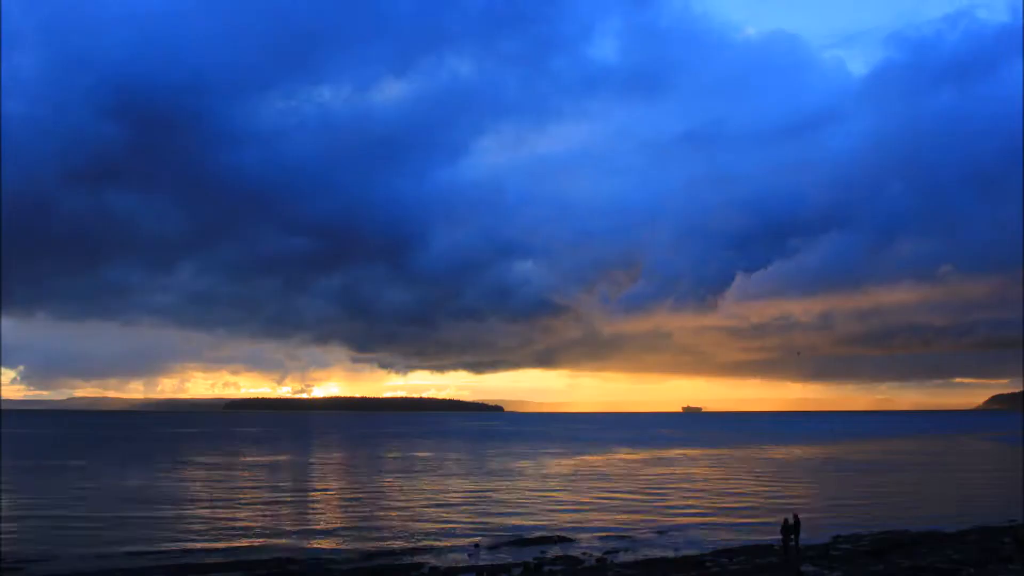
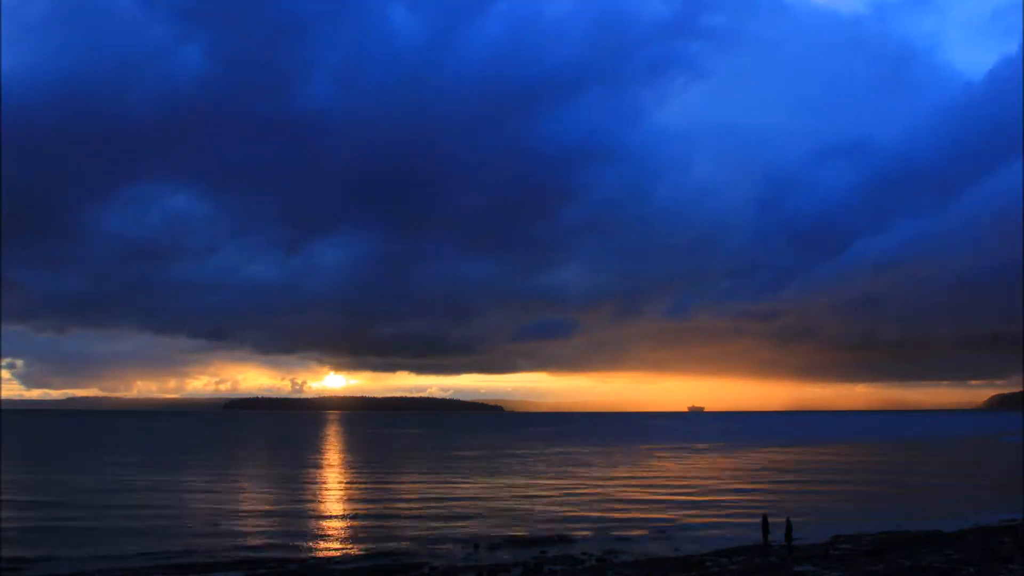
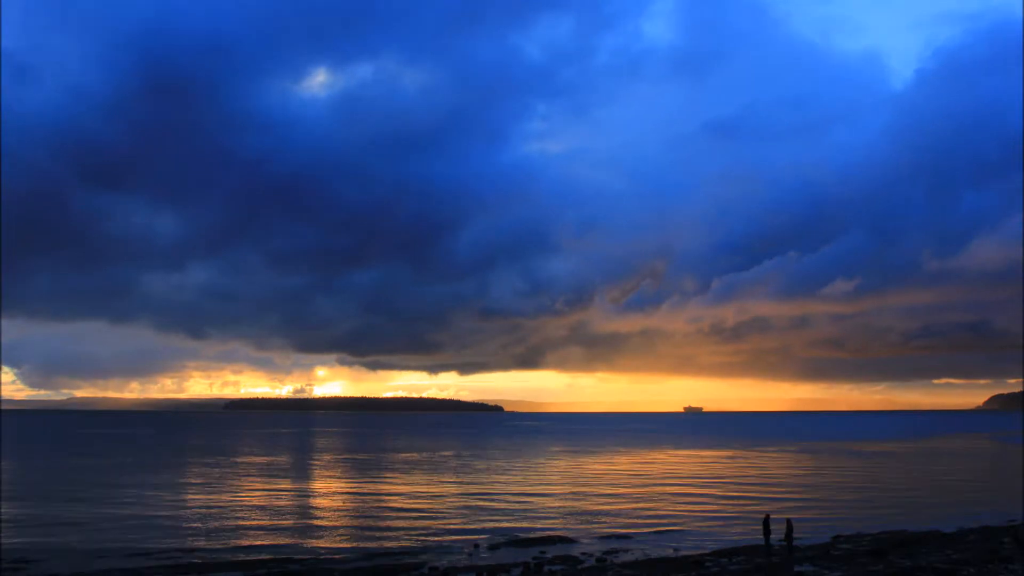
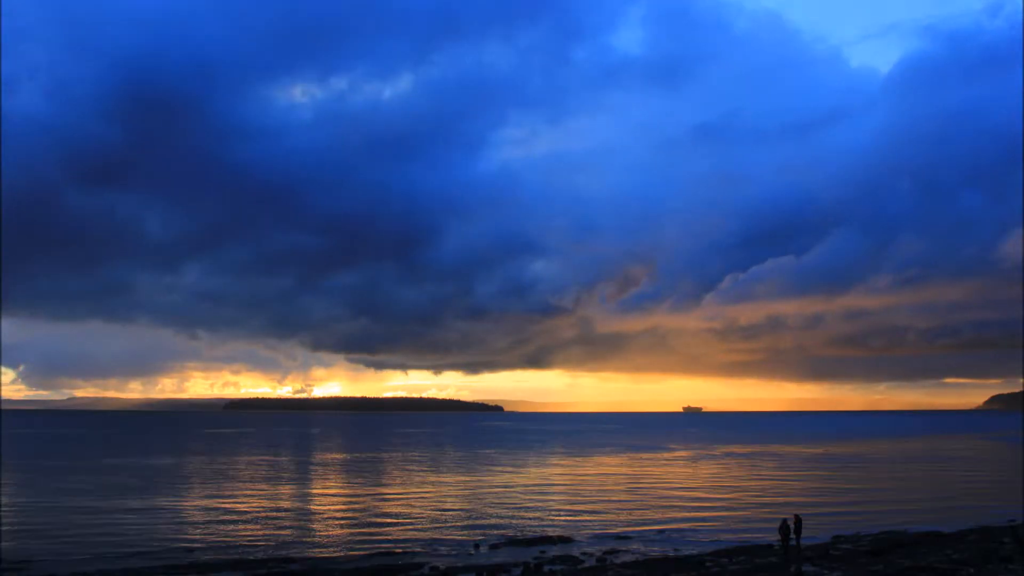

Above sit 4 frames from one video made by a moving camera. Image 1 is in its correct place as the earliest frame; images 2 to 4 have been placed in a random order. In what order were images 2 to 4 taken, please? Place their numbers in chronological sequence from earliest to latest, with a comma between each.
4, 3, 2
